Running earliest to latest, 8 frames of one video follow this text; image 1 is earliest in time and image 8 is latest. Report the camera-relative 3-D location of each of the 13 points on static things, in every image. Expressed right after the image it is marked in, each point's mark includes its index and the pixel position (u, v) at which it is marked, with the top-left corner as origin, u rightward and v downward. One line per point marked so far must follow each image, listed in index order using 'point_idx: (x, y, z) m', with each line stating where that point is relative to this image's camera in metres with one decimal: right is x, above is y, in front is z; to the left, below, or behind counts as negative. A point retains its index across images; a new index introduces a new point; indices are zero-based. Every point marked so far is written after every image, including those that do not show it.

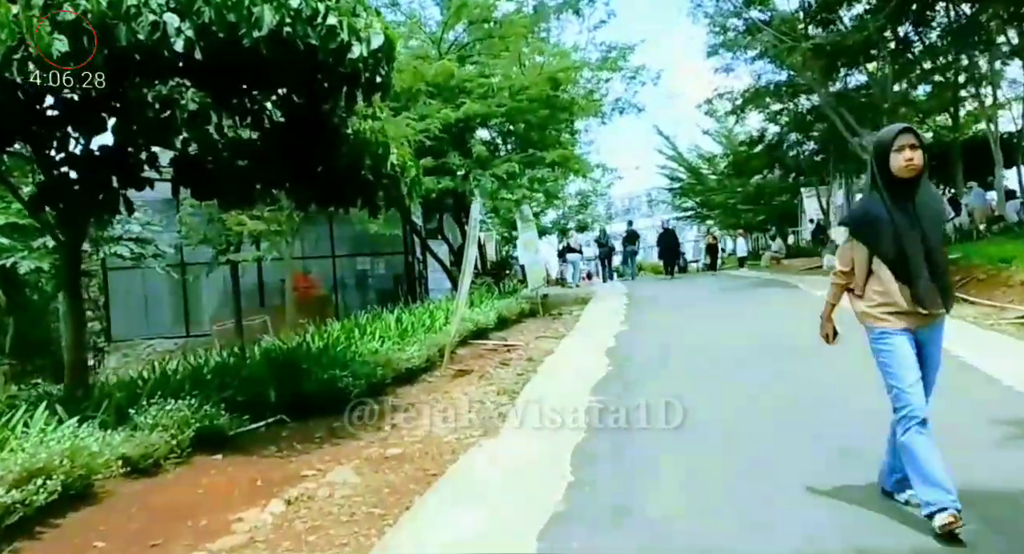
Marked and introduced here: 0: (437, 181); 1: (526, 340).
0: (-1.2, +1.5, +13.1) m
1: (+0.2, -0.8, +10.5) m
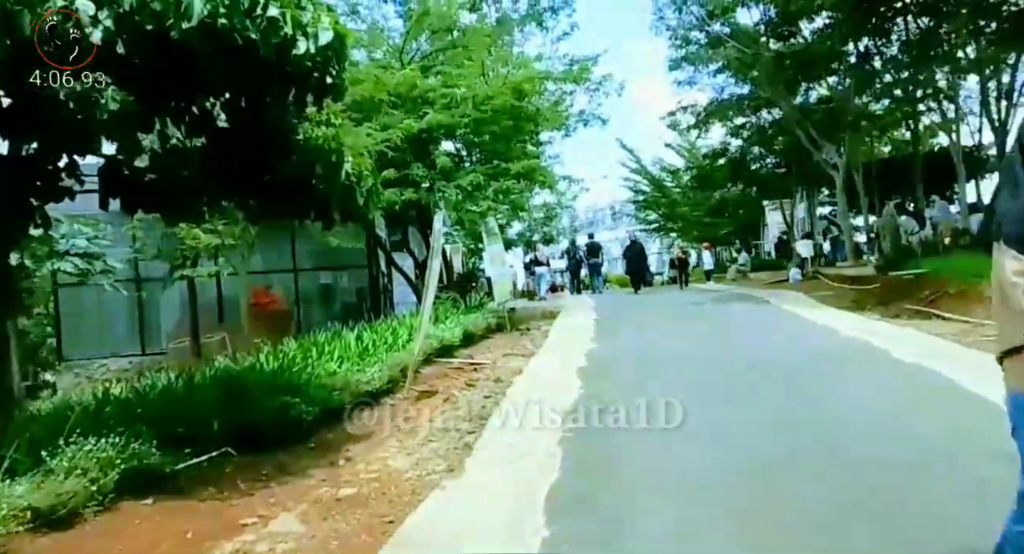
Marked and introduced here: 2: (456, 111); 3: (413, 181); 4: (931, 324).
0: (-1.7, +1.3, +12.7) m
1: (-0.3, -1.0, +10.0) m
2: (-0.9, +2.6, +12.7) m
3: (-1.5, +1.5, +12.9) m
4: (+5.3, -0.6, +10.1) m
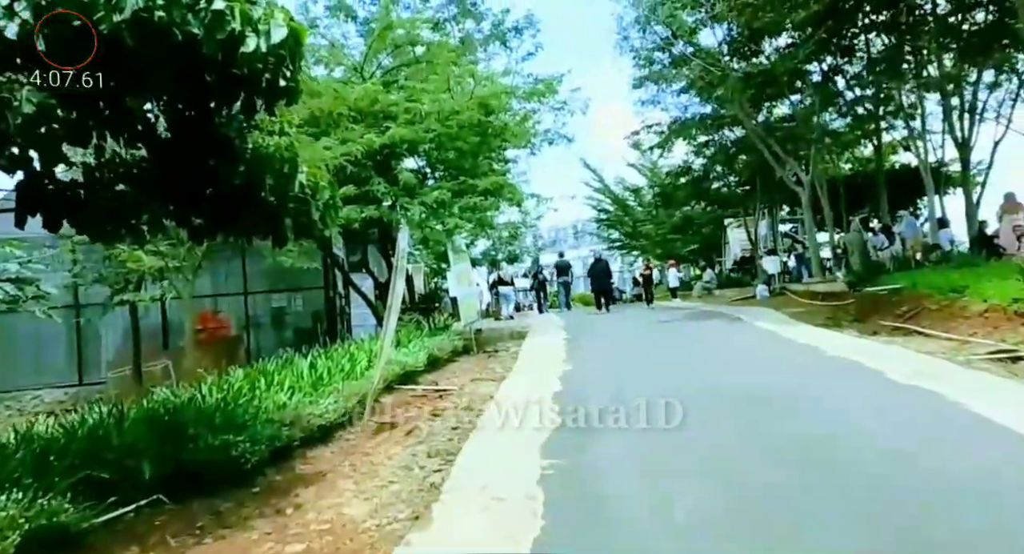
0: (-2.2, +1.0, +12.1) m
1: (-0.6, -1.2, +9.4) m
2: (-1.4, +2.3, +12.1) m
3: (-2.0, +1.2, +12.3) m
4: (+4.9, -0.8, +9.8) m
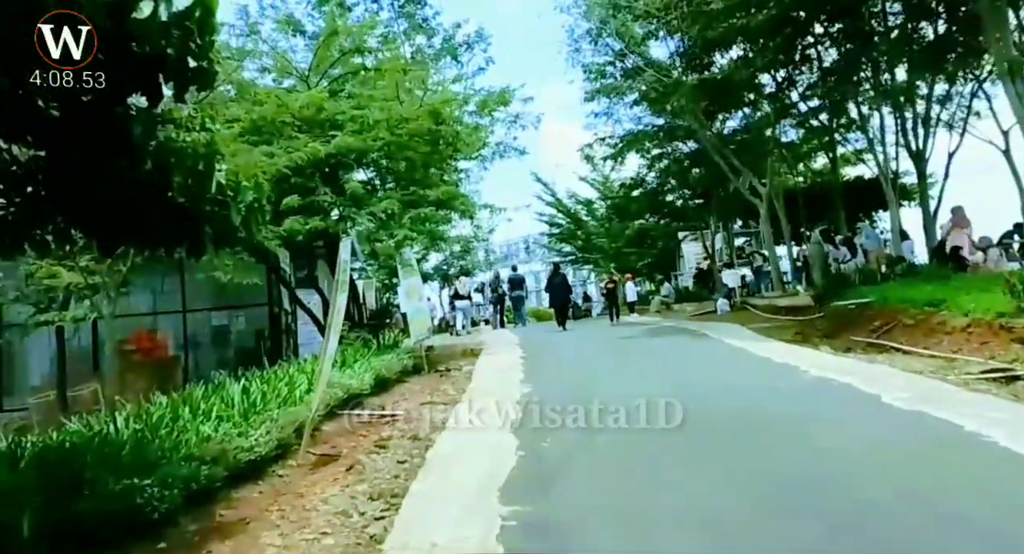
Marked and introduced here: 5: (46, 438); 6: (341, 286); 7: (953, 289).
0: (-2.9, +0.8, +11.2) m
1: (-1.1, -1.4, +8.6) m
2: (-2.0, +2.1, +11.3) m
3: (-2.7, +1.0, +11.5) m
4: (+4.4, -1.0, +9.3) m
5: (-3.9, -1.4, +7.0) m
6: (-1.4, -0.1, +6.7) m
7: (+6.5, -0.1, +12.2) m
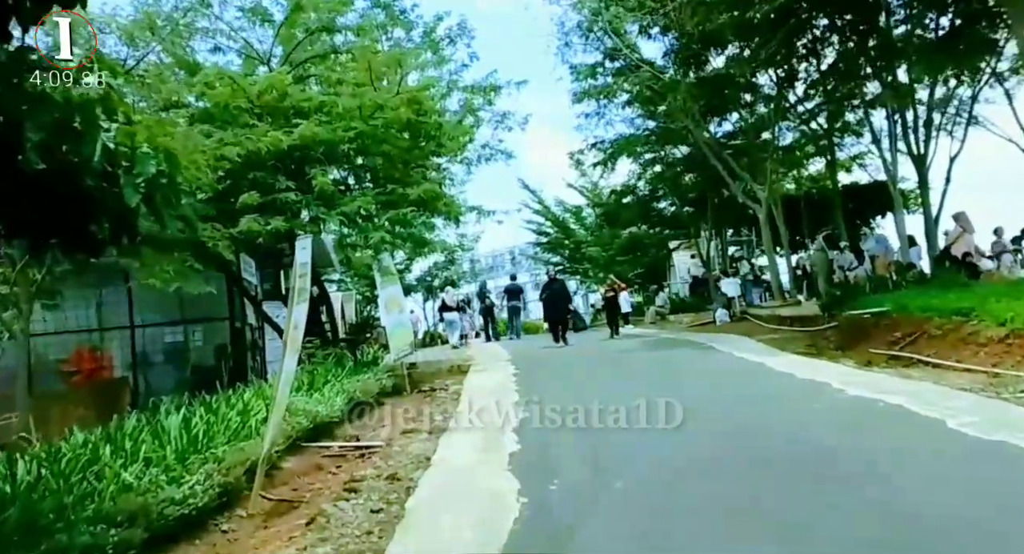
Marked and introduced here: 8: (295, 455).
0: (-3.0, +0.6, +10.0) m
1: (-1.1, -1.5, +7.4) m
2: (-2.2, +1.9, +10.2) m
3: (-2.8, +0.9, +10.3) m
4: (+4.3, -1.0, +8.2) m
5: (-3.9, -1.4, +5.8) m
6: (-1.4, -0.1, +5.6) m
7: (+6.4, -0.2, +11.2) m
8: (-1.8, -1.5, +6.8) m
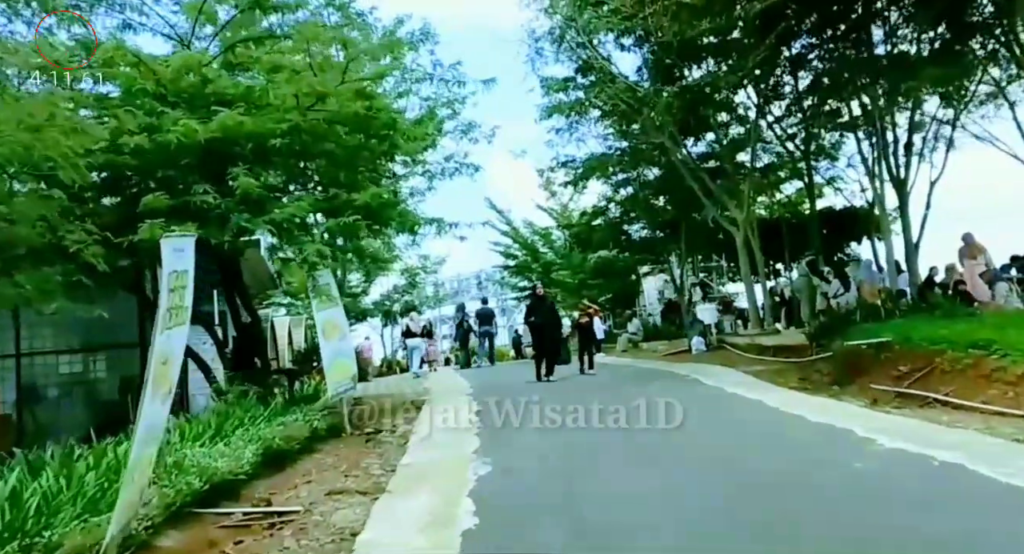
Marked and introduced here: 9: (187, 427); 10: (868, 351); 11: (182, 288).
0: (-3.4, +0.5, +8.4) m
1: (-1.5, -1.6, +5.8) m
2: (-2.6, +1.7, +8.6) m
3: (-3.2, +0.7, +8.7) m
4: (+4.0, -1.2, +6.9) m
5: (-4.2, -1.5, +4.1) m
6: (-1.6, -0.2, +4.0) m
7: (+5.9, -0.6, +10.0) m
8: (-2.1, -1.6, +5.2) m
9: (-2.8, -1.3, +7.1) m
10: (+4.8, -1.0, +11.1) m
11: (-1.7, -0.1, +4.1) m
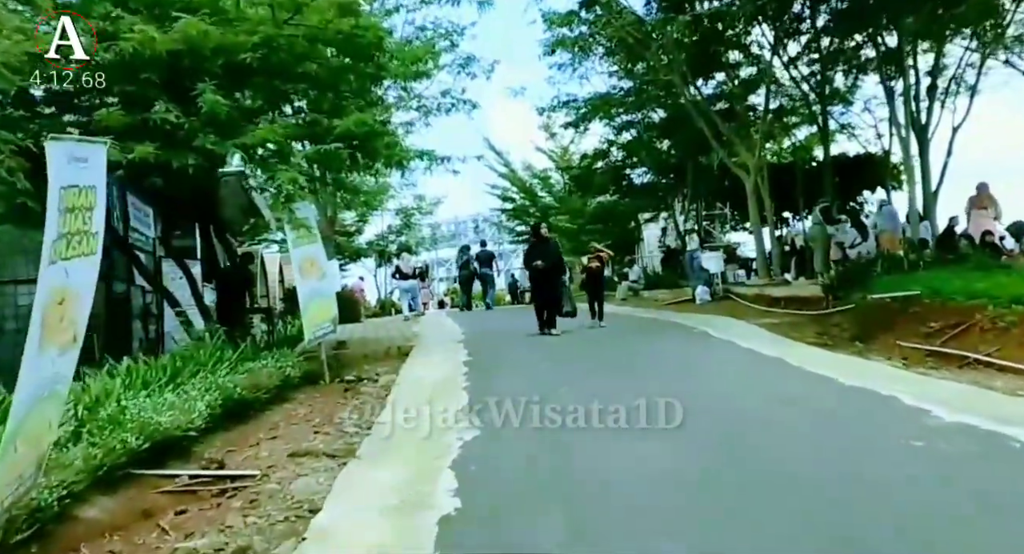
0: (-3.4, +1.1, +7.4) m
1: (-1.5, -1.2, +5.0) m
2: (-2.6, +2.4, +7.6) m
3: (-3.2, +1.3, +7.7) m
4: (+3.9, -0.9, +6.1) m
5: (-4.2, -1.1, +3.3) m
6: (-1.7, +0.1, +3.1) m
7: (+5.9, 0.0, +9.1) m
8: (-2.1, -1.1, +4.4) m
9: (-2.9, -0.7, +6.3) m
10: (+4.8, -0.4, +10.2) m
11: (-1.7, +0.3, +3.2) m
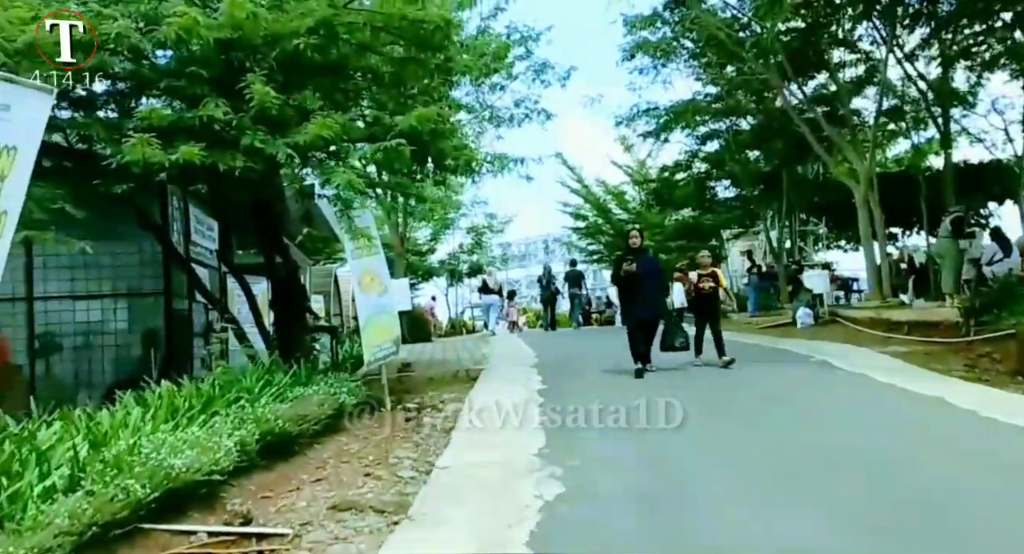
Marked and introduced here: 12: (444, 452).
0: (-2.7, +1.0, +6.7) m
1: (-1.1, -1.2, +4.0) m
2: (-1.8, +2.3, +6.8) m
3: (-2.5, +1.2, +7.0) m
4: (+4.5, -1.0, +4.6) m
5: (-3.9, -1.1, +2.6) m
6: (-1.4, +0.1, +2.2) m
7: (+6.7, -0.2, +7.5) m
8: (-1.7, -1.2, +3.5) m
9: (-2.3, -0.8, +5.5) m
10: (+5.7, -0.6, +8.7) m
11: (-1.4, +0.3, +2.3) m
12: (-0.5, -1.2, +5.3) m
